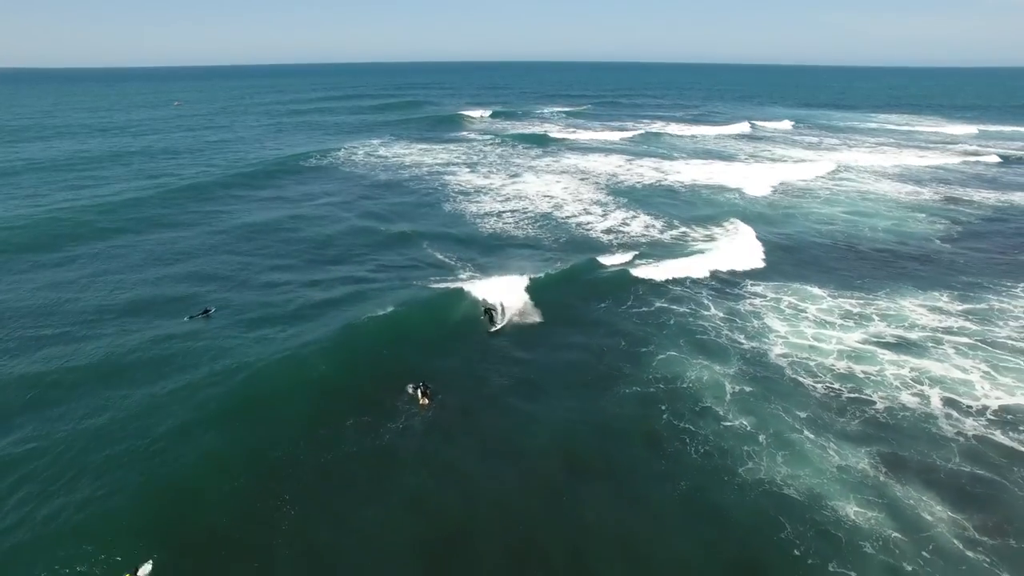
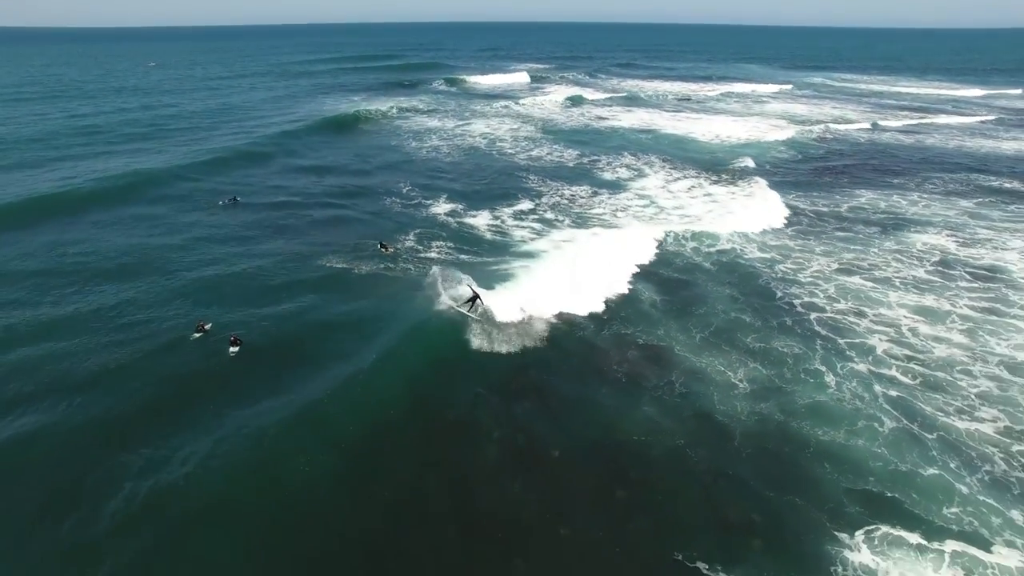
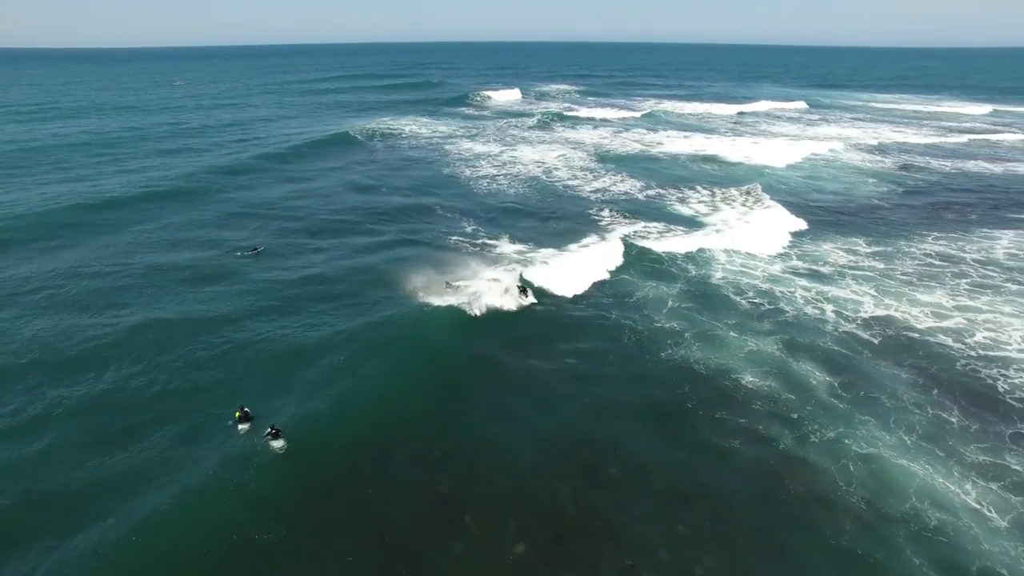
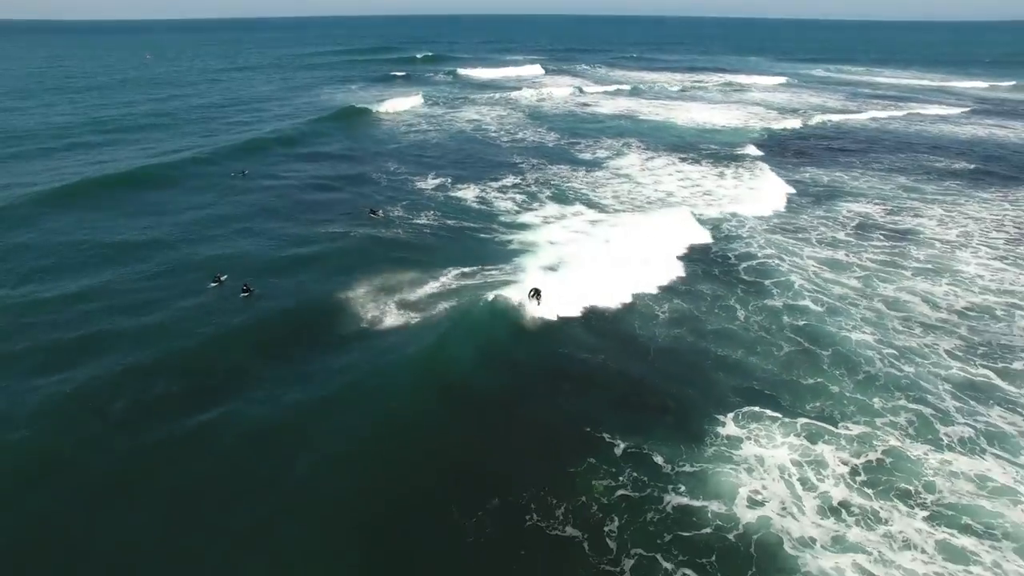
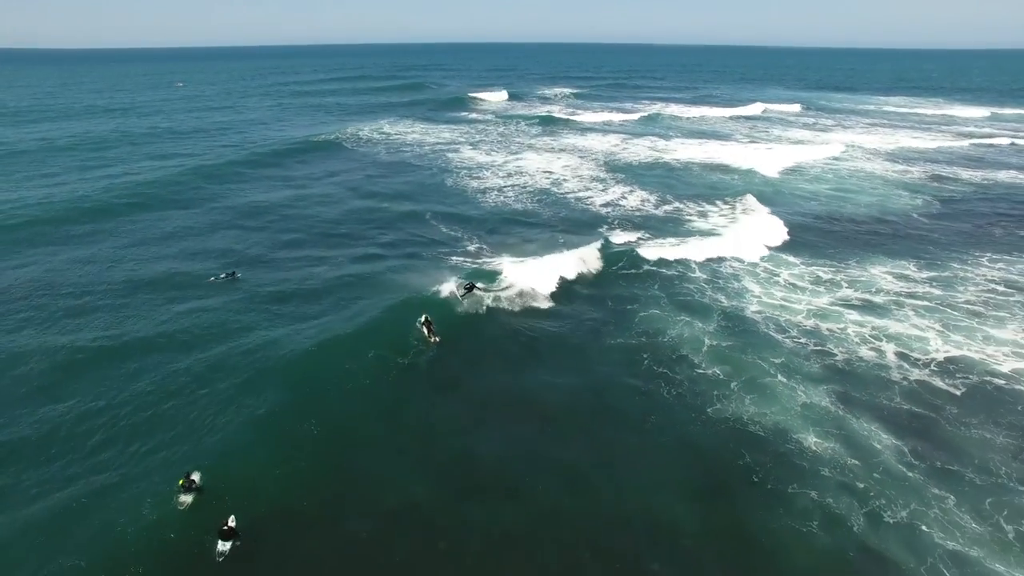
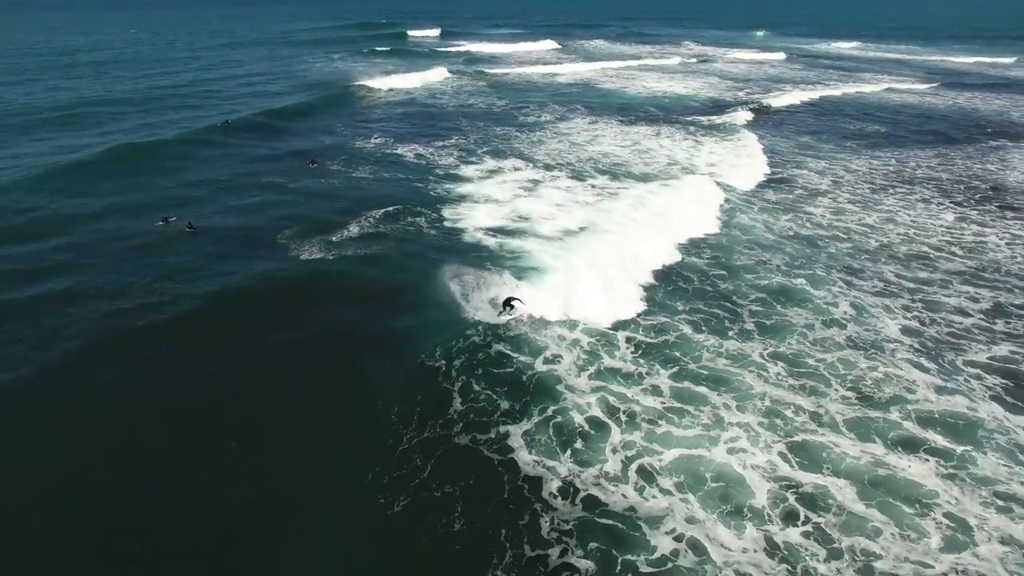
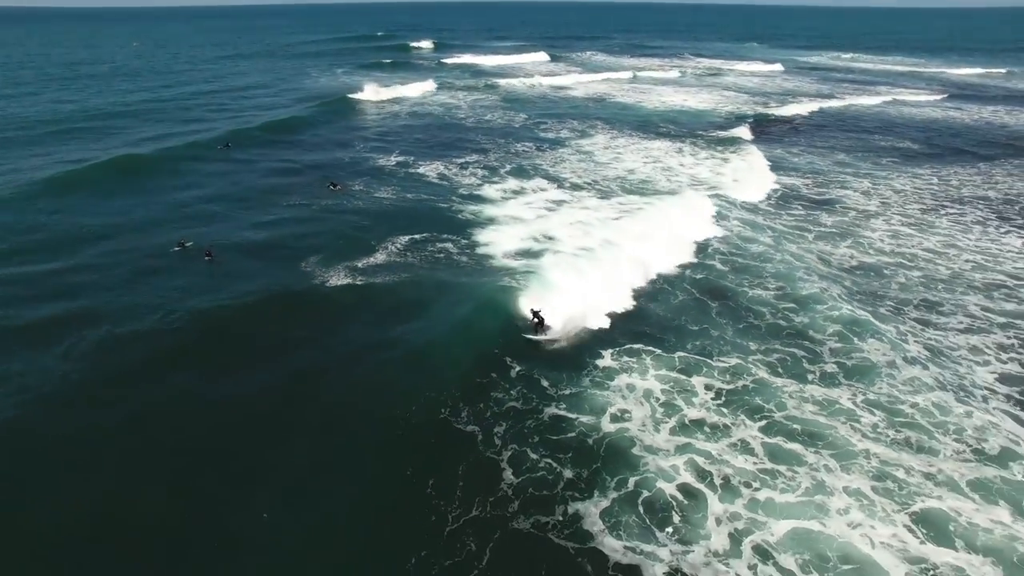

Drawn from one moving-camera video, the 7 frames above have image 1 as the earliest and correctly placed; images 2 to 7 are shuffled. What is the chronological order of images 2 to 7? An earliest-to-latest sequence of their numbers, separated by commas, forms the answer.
5, 3, 2, 4, 7, 6
